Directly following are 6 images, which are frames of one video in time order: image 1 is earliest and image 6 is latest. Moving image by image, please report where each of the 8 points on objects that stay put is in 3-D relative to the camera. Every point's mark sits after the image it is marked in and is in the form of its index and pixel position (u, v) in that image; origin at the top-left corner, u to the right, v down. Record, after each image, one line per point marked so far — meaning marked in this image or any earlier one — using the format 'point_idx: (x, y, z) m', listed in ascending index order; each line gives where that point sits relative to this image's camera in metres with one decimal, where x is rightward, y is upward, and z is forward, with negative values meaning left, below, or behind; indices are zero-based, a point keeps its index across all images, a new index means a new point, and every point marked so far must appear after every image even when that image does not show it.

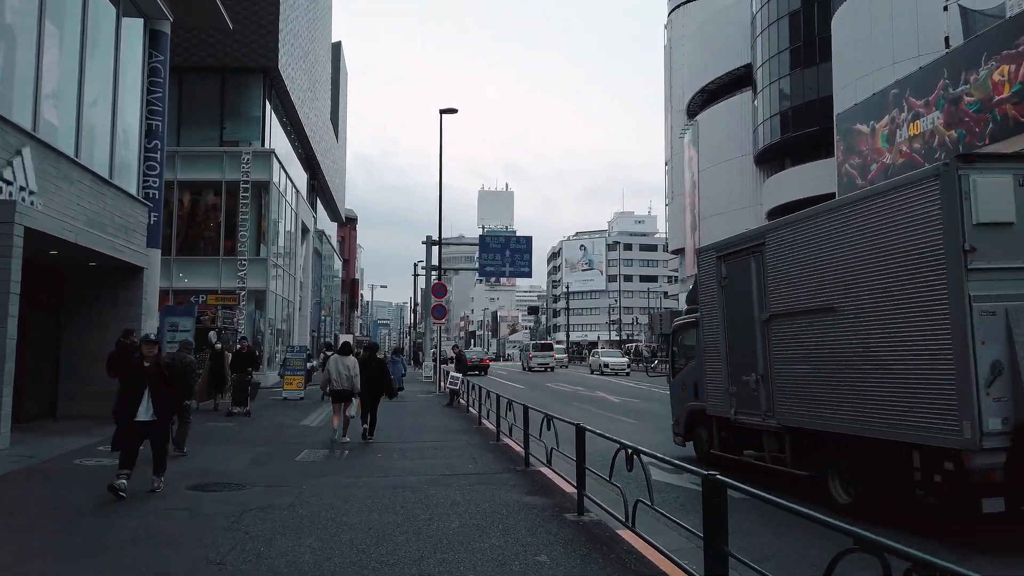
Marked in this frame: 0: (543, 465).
0: (+0.4, -2.1, +9.1) m
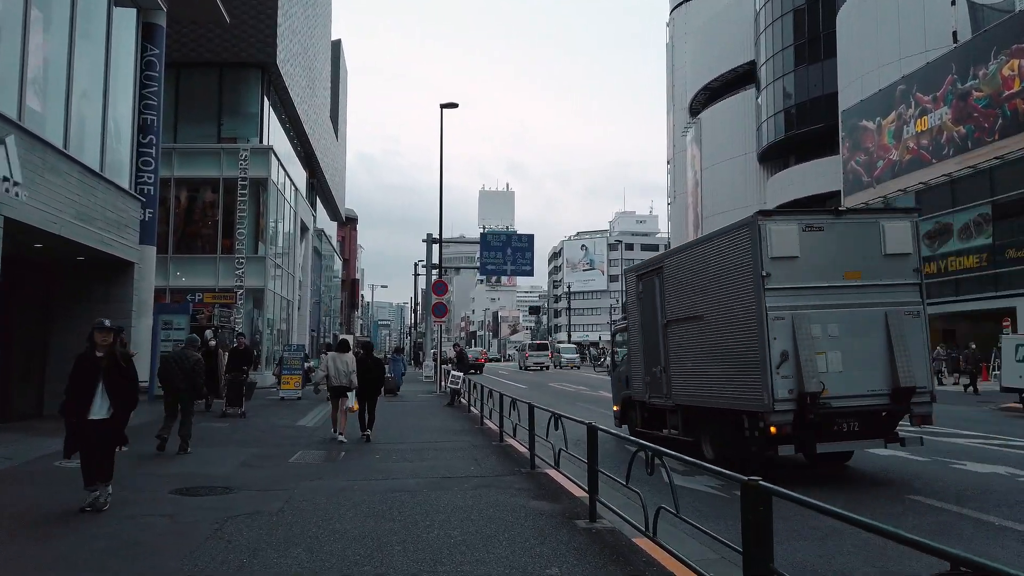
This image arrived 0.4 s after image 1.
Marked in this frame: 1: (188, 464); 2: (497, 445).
0: (+0.4, -2.0, +8.6) m
1: (-4.1, -2.2, +9.6) m
2: (-0.2, -2.4, +11.5) m
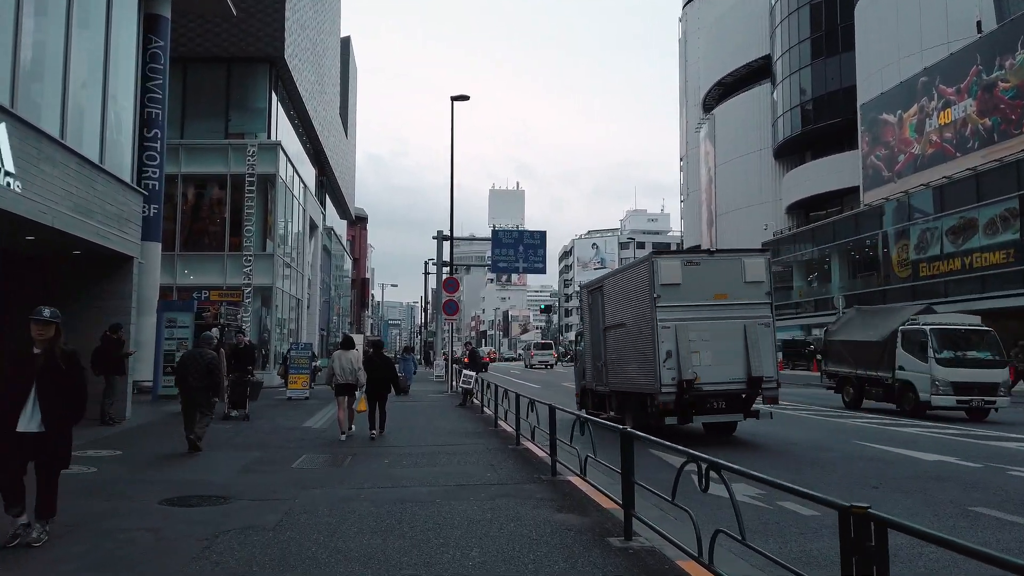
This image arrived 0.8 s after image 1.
0: (+0.6, -1.9, +7.9) m
1: (-3.9, -2.2, +8.9) m
2: (0.0, -2.3, +10.9) m
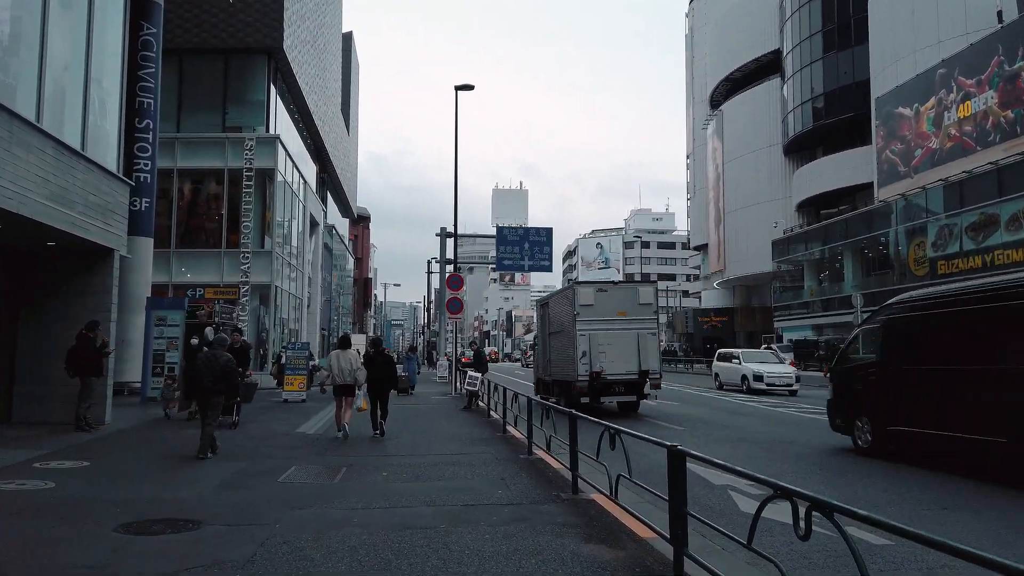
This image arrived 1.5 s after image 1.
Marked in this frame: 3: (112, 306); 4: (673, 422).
0: (+0.8, -1.9, +6.9) m
1: (-3.7, -2.1, +7.9) m
2: (+0.2, -2.2, +9.8) m
3: (-7.3, -0.3, +13.7) m
4: (+3.4, -2.8, +15.9) m
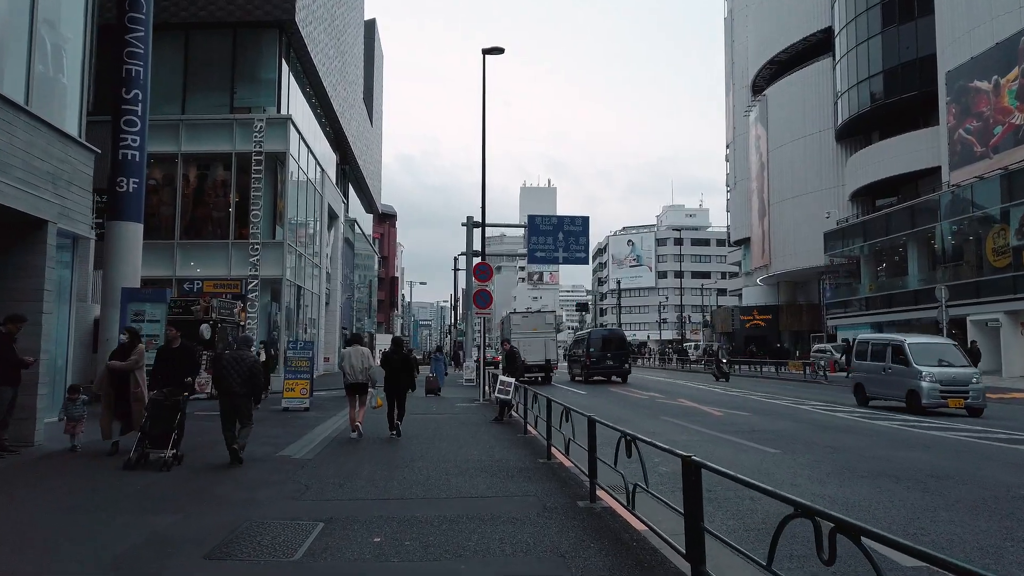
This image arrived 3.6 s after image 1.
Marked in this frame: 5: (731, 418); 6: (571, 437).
0: (+1.2, -1.6, +3.8) m
1: (-3.3, -1.8, +5.0) m
2: (+0.7, -2.0, +6.8) m
3: (-6.6, -0.1, +11.0) m
4: (+4.1, -2.5, +12.8) m
5: (+4.8, -2.8, +16.5) m
6: (+0.7, -1.7, +8.6) m
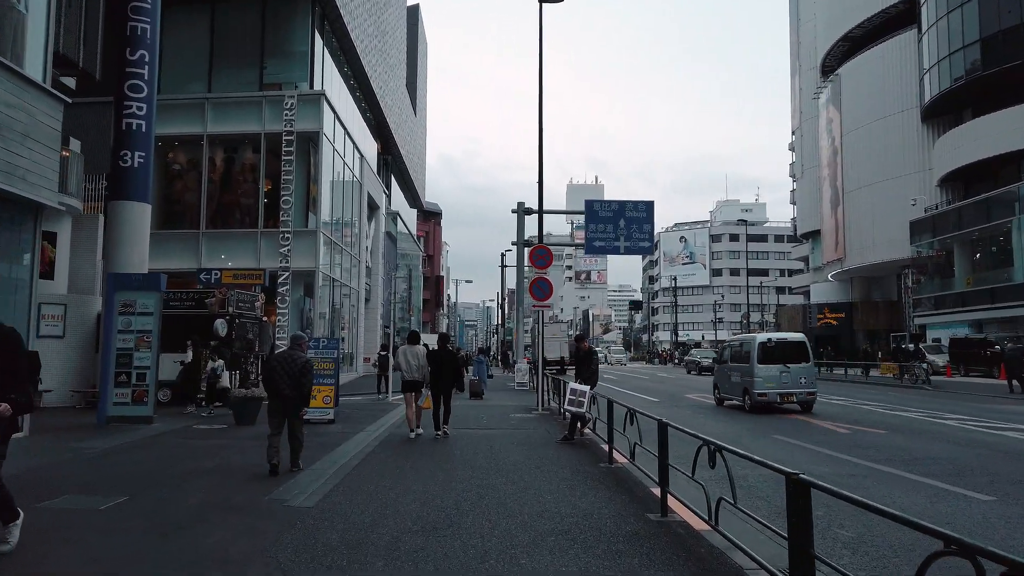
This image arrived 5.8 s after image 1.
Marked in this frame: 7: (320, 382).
0: (+1.6, -1.3, +0.6) m
1: (-2.8, -1.6, +2.1) m
2: (+1.3, -1.7, +3.6) m
3: (-5.7, +0.2, +8.2) m
4: (+5.1, -2.3, +9.3) m
5: (+6.0, -2.5, +13.0) m
6: (+1.4, -1.4, +5.4) m
7: (-3.6, -1.8, +14.5) m
